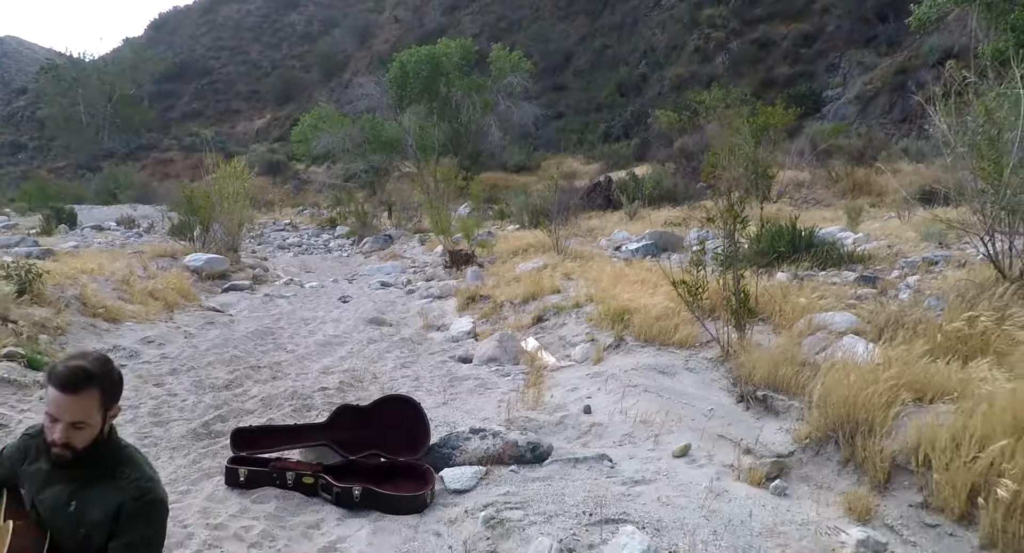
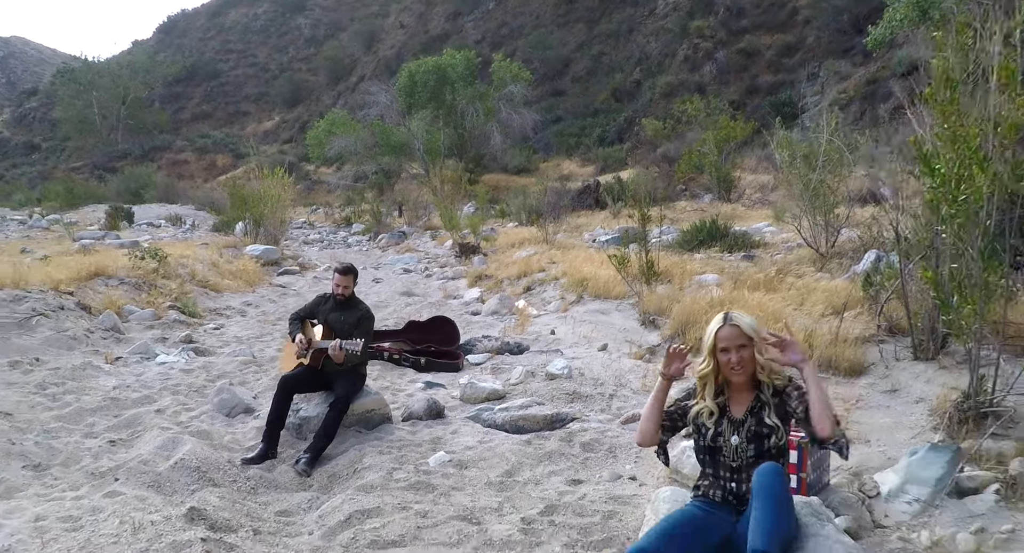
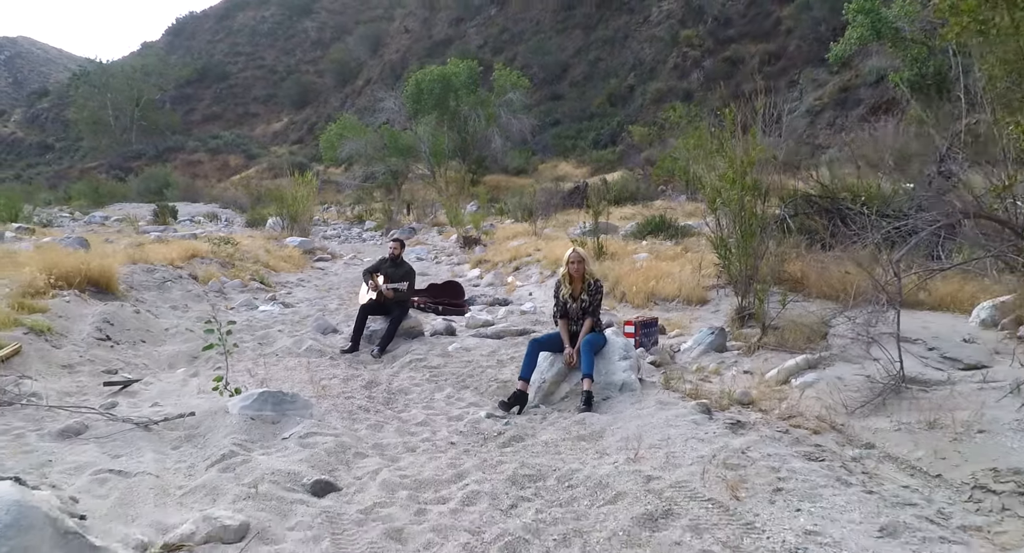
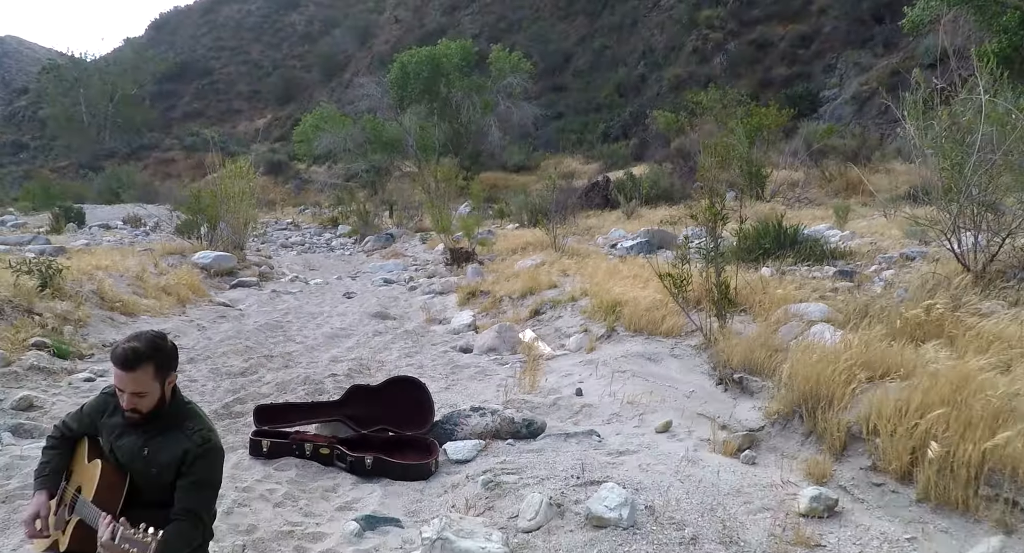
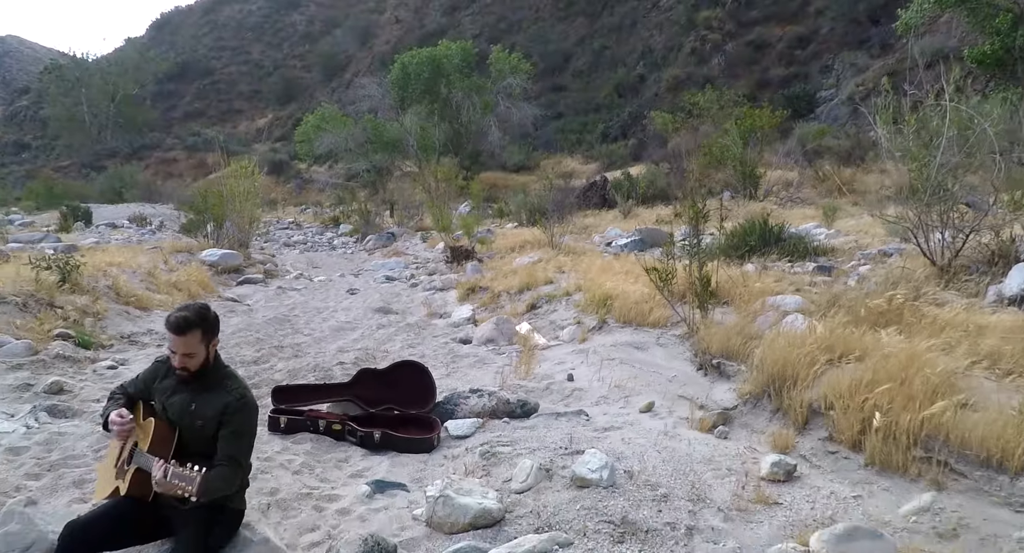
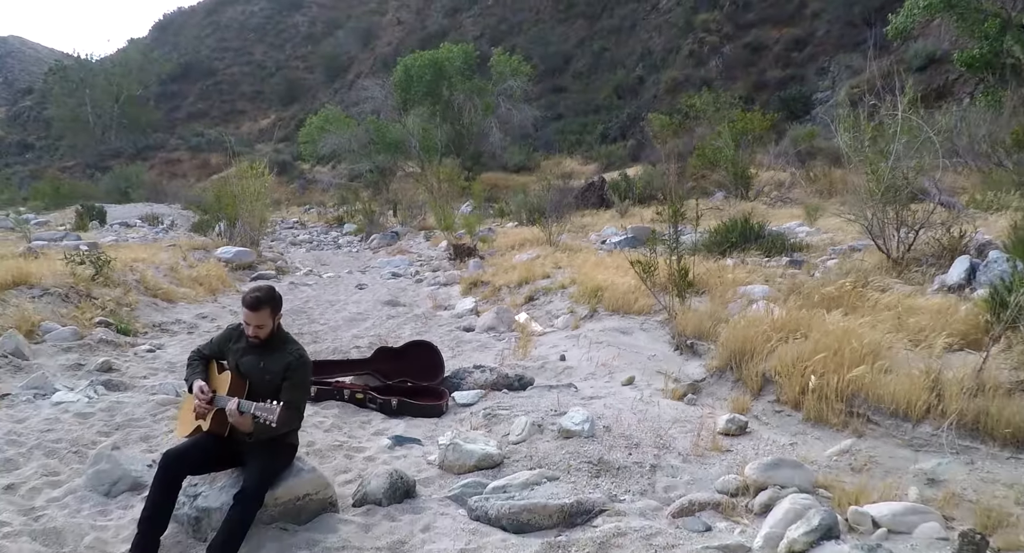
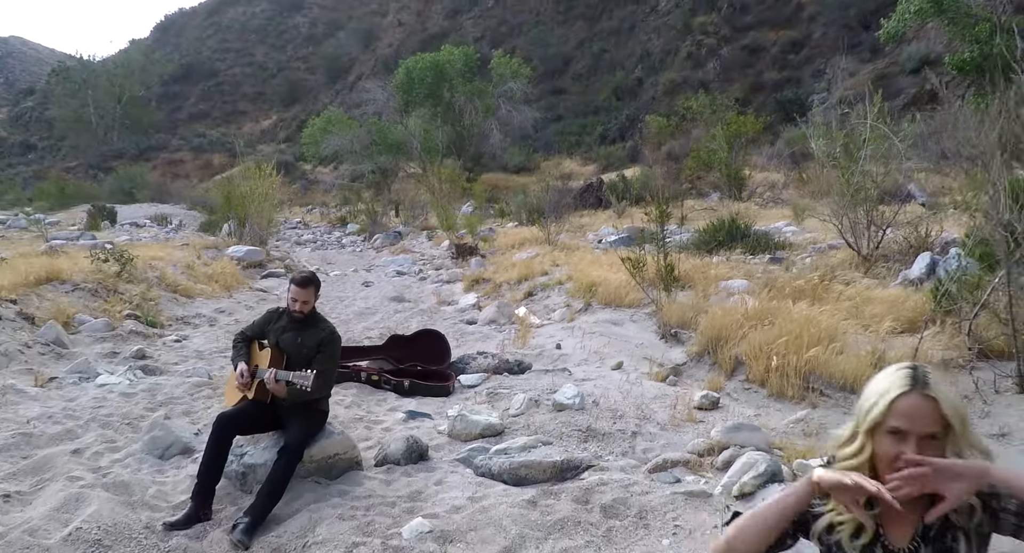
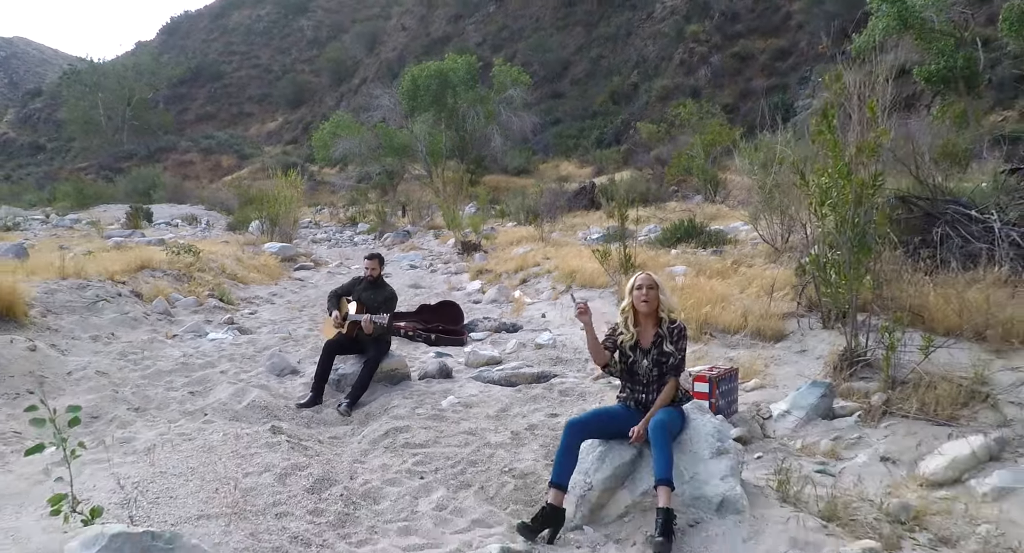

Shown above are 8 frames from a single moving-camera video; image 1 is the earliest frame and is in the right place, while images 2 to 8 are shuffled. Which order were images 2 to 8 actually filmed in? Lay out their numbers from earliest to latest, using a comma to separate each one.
4, 5, 6, 7, 2, 8, 3
